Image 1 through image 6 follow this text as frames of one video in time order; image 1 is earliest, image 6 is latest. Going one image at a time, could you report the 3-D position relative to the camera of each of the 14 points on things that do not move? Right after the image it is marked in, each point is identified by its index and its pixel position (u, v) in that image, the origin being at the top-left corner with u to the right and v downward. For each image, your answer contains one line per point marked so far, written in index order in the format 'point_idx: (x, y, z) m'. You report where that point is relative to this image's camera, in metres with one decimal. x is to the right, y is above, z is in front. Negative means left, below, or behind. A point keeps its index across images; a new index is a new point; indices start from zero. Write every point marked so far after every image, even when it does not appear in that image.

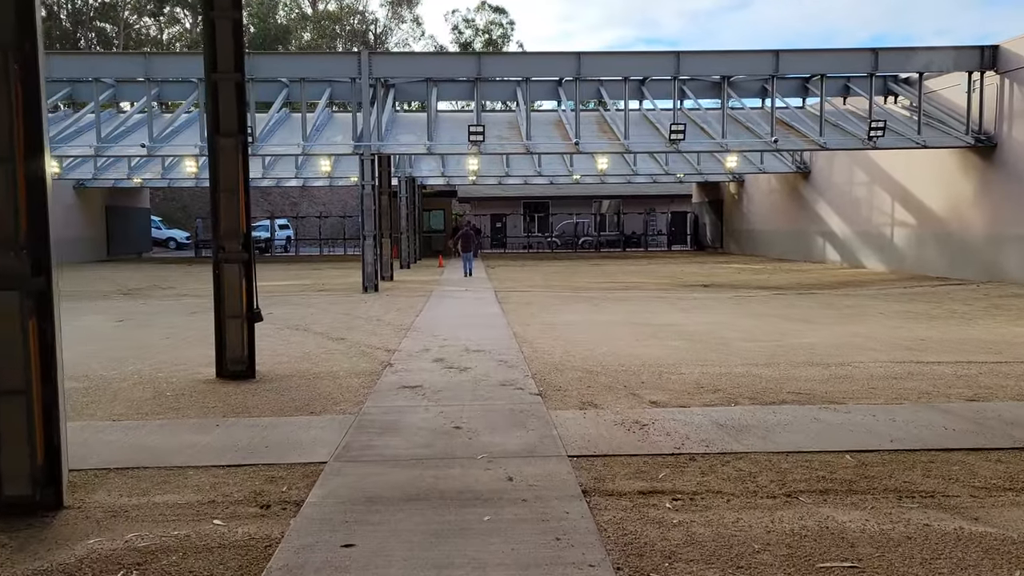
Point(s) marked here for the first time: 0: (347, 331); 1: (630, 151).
0: (-2.4, -0.6, +11.8) m
1: (+2.9, +3.4, +19.6) m
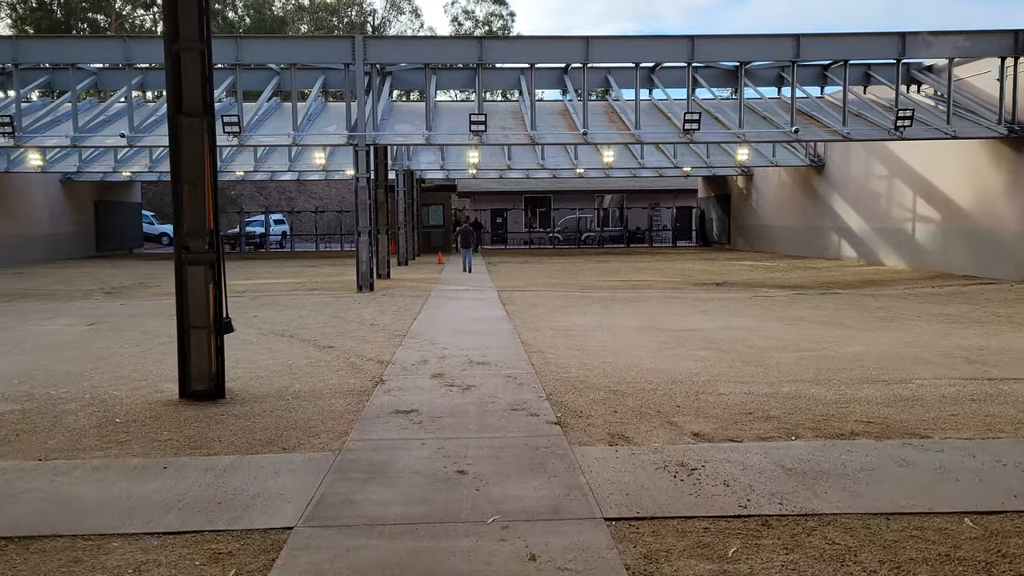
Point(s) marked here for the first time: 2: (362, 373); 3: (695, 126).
0: (-2.3, -0.7, +10.7) m
1: (+3.0, +3.4, +18.5) m
2: (-1.5, -0.9, +8.0) m
3: (+4.1, +3.7, +18.1) m
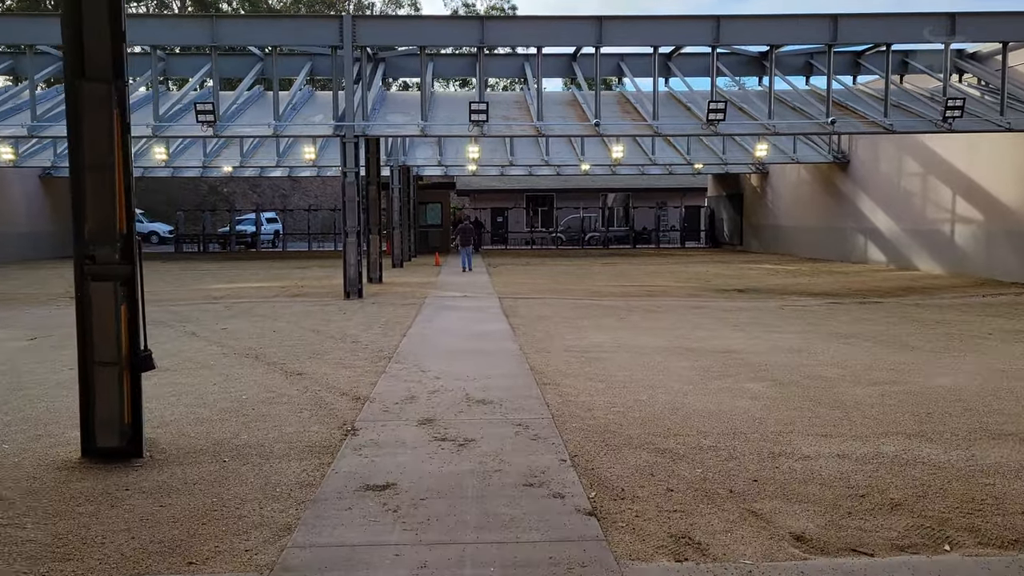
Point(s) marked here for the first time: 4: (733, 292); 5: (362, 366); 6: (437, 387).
0: (-2.3, -0.8, +8.9) m
1: (+3.1, +3.2, +16.7) m
2: (-1.4, -1.0, +6.3) m
3: (+4.2, +3.5, +16.4) m
4: (+5.2, -0.1, +18.7) m
5: (-1.6, -0.8, +8.6) m
6: (-0.7, -0.9, +7.2) m
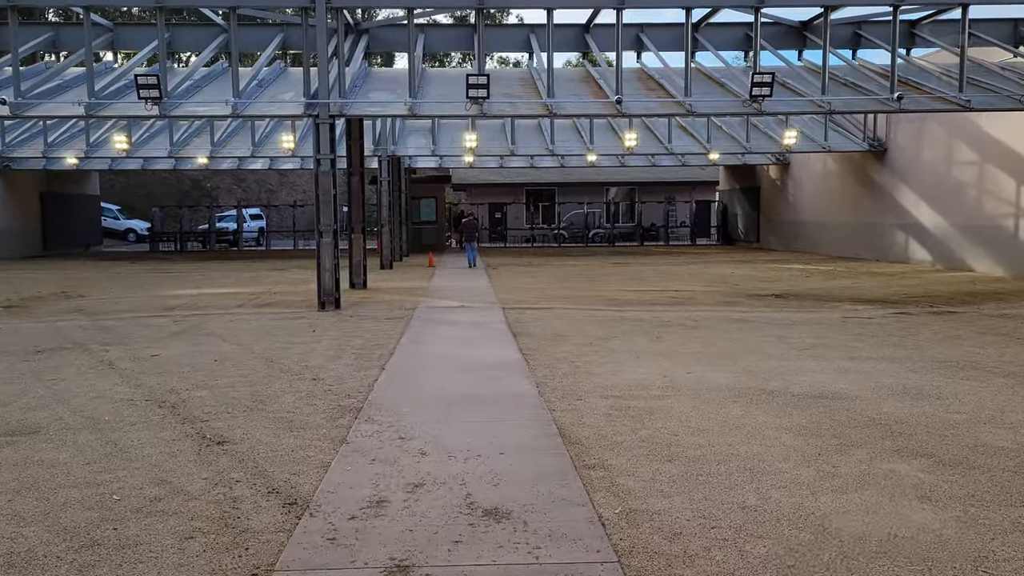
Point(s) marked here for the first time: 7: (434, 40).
0: (-2.1, -1.0, +6.3) m
1: (+3.2, +3.1, +14.1) m
2: (-1.3, -1.2, +3.7) m
3: (+4.3, +3.4, +13.8) m
4: (+5.3, -0.2, +16.1) m
5: (-1.5, -1.0, +5.9) m
6: (-0.5, -1.1, +4.6) m
7: (-1.7, +5.4, +17.6) m
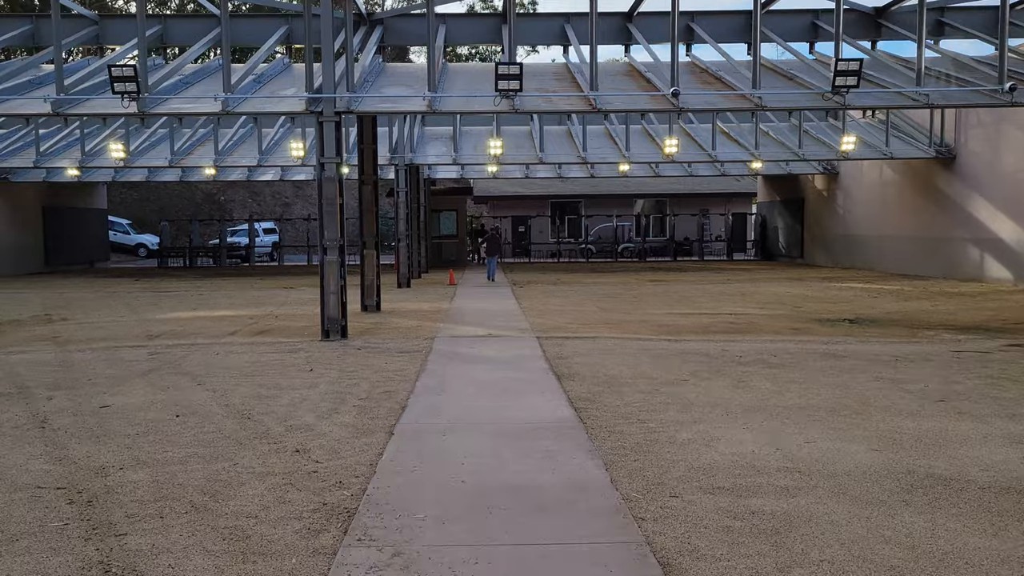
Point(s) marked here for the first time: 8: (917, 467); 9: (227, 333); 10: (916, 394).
0: (-1.8, -1.3, +4.2) m
1: (+3.7, +2.7, +12.0) m
2: (-1.0, -1.4, +1.5) m
3: (+4.9, +3.0, +11.6) m
4: (+5.8, -0.6, +13.9) m
5: (-1.1, -1.3, +3.8) m
6: (-0.2, -1.3, +2.5) m
7: (-1.1, +5.0, +15.6) m
8: (+2.6, -1.2, +5.2) m
9: (-4.6, -0.7, +12.9) m
10: (+4.0, -1.0, +7.8) m
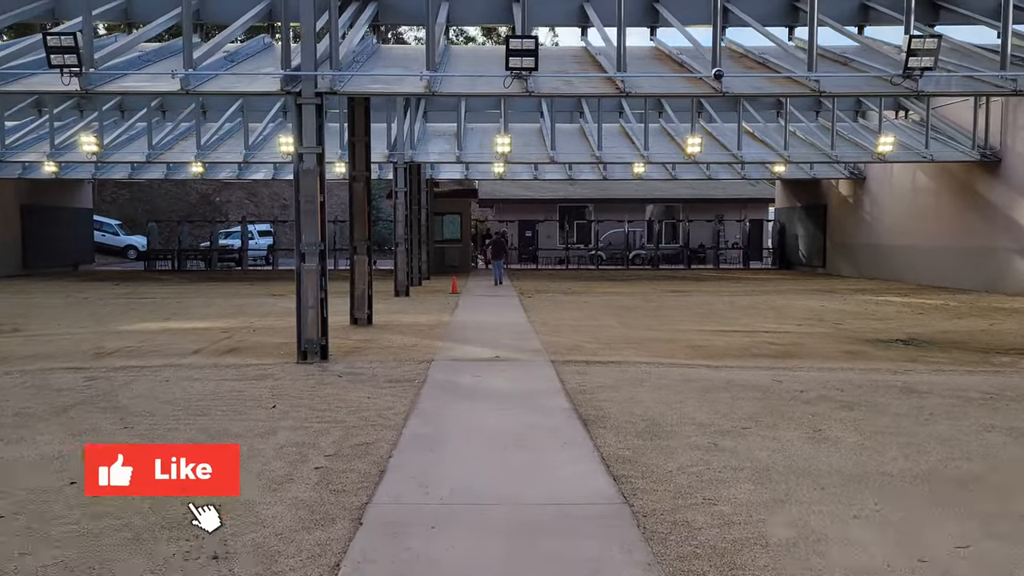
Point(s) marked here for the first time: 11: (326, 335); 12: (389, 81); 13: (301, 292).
0: (-1.7, -1.4, +2.4) m
1: (+3.9, +2.5, +10.1) m
2: (-0.9, -1.5, -0.3) m
3: (+5.0, +2.7, +9.7) m
4: (+6.0, -0.9, +12.0) m
5: (-1.0, -1.4, +2.0) m
6: (-0.1, -1.5, +0.7) m
7: (-0.9, +4.8, +13.8) m
8: (+2.7, -1.3, +3.4) m
9: (-4.5, -0.9, +11.1) m
10: (+4.1, -1.2, +6.0) m
11: (-2.3, -0.6, +10.3) m
12: (-1.7, +2.9, +11.5) m
13: (-2.7, 0.0, +10.1) m
